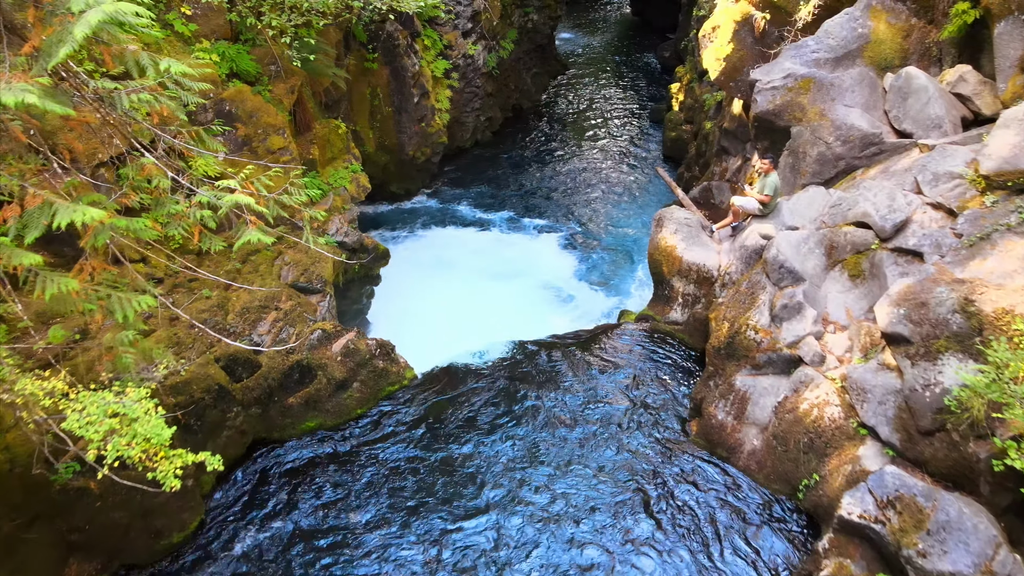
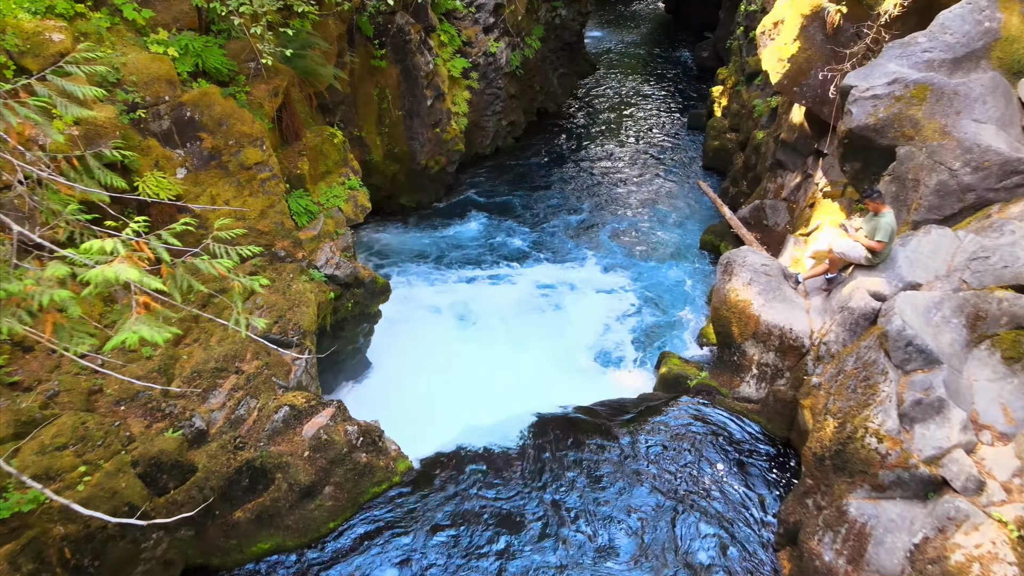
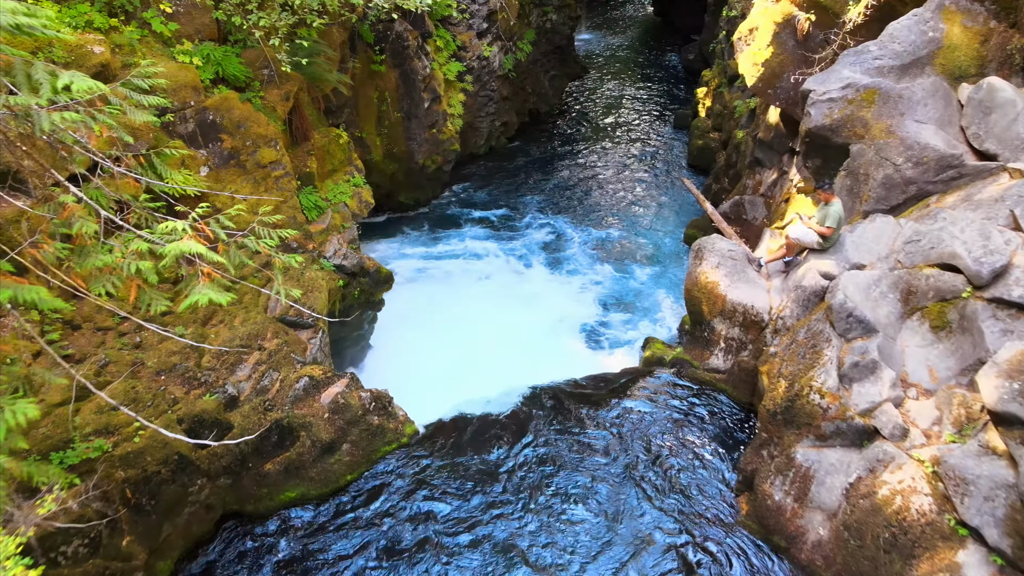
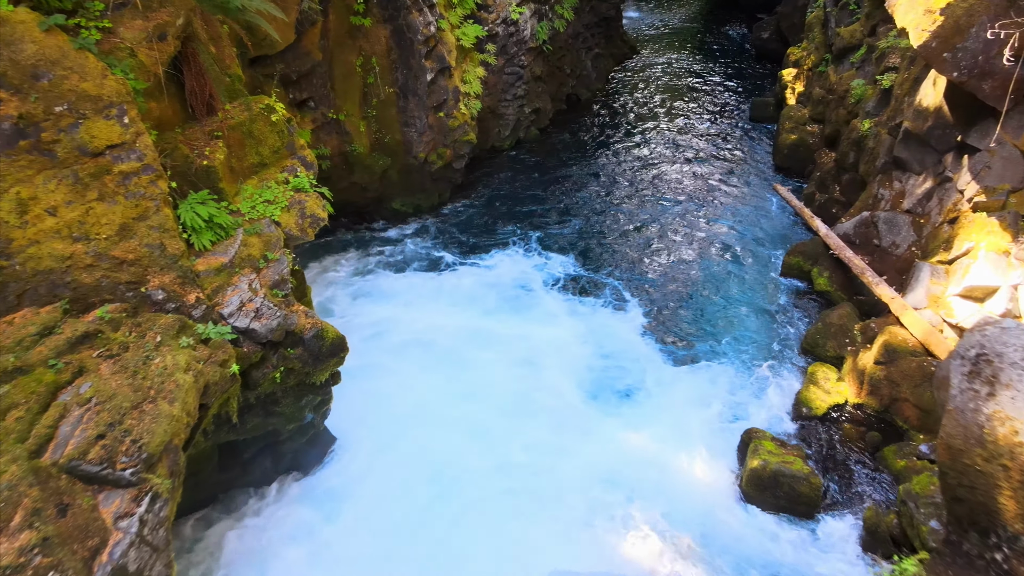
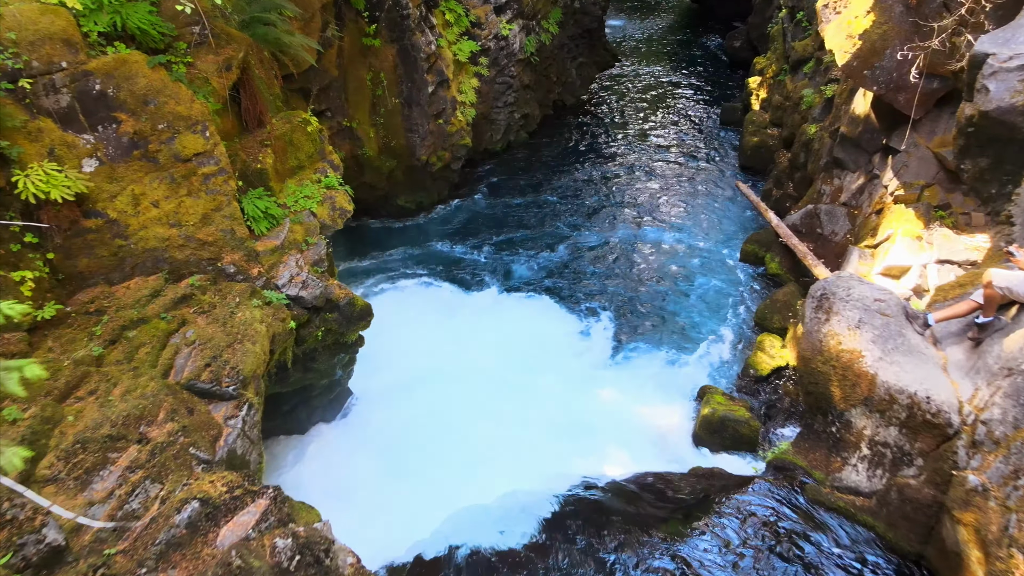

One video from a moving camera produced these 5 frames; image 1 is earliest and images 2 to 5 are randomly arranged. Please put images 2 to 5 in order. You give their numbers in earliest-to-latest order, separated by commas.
3, 2, 5, 4
